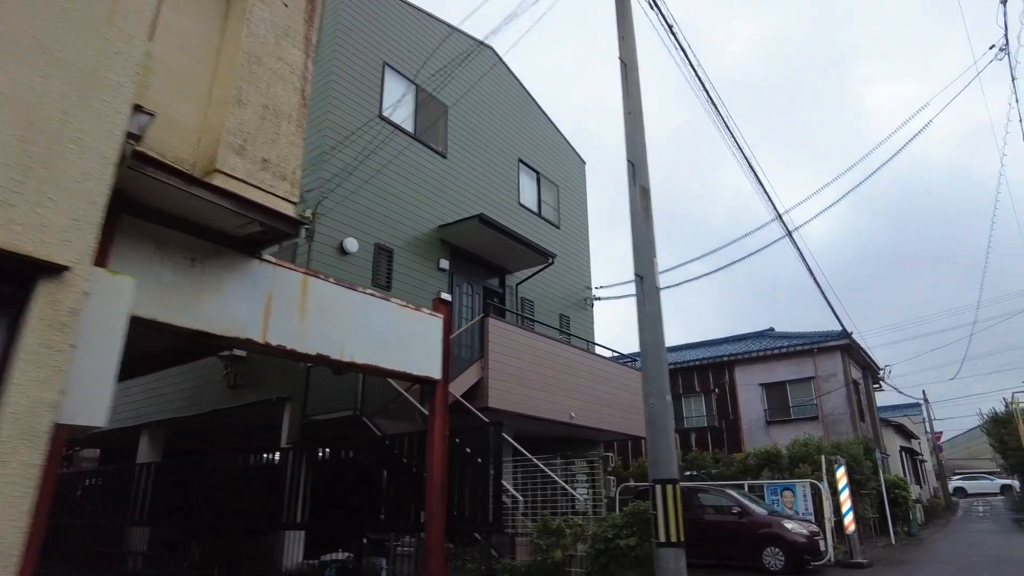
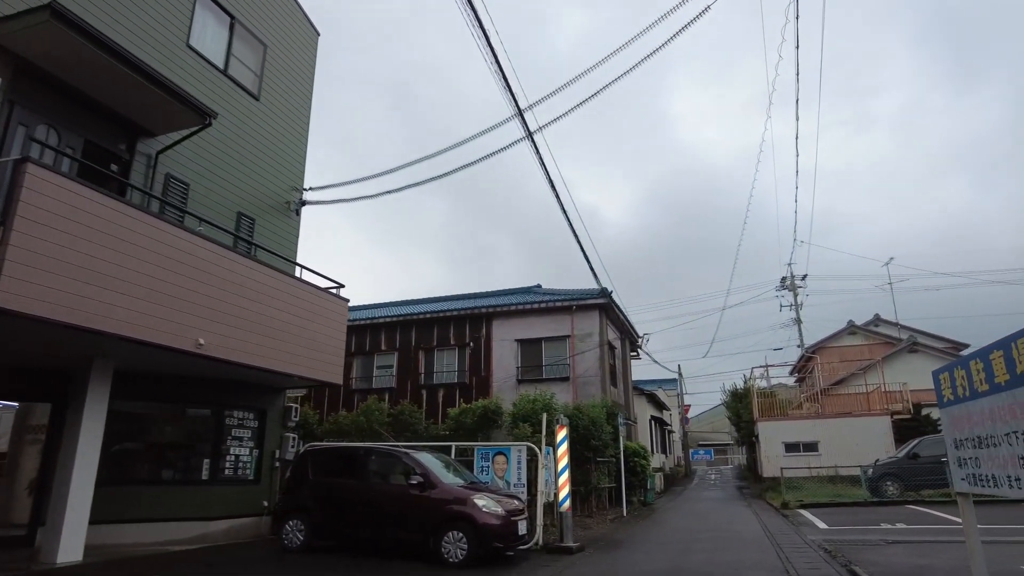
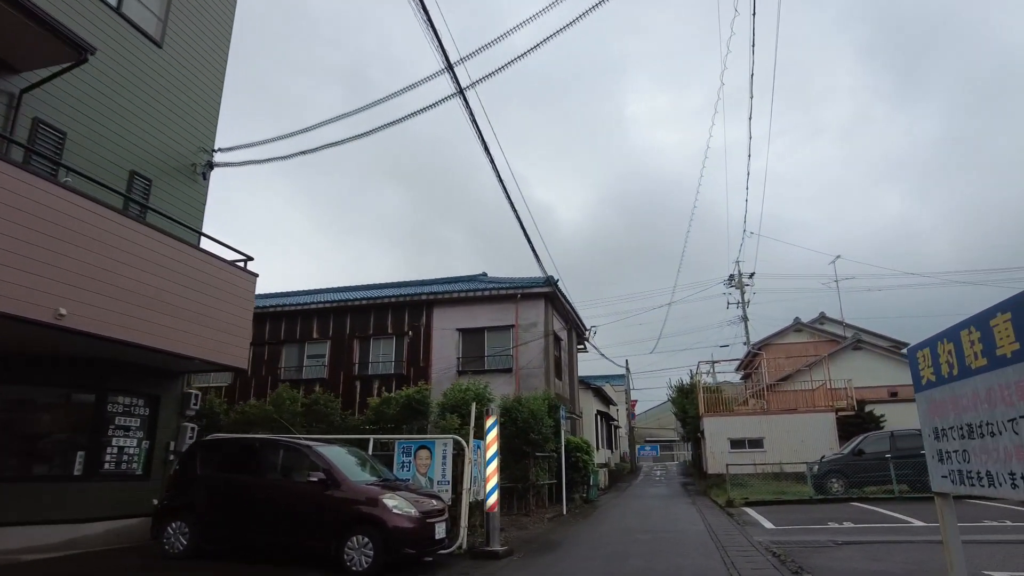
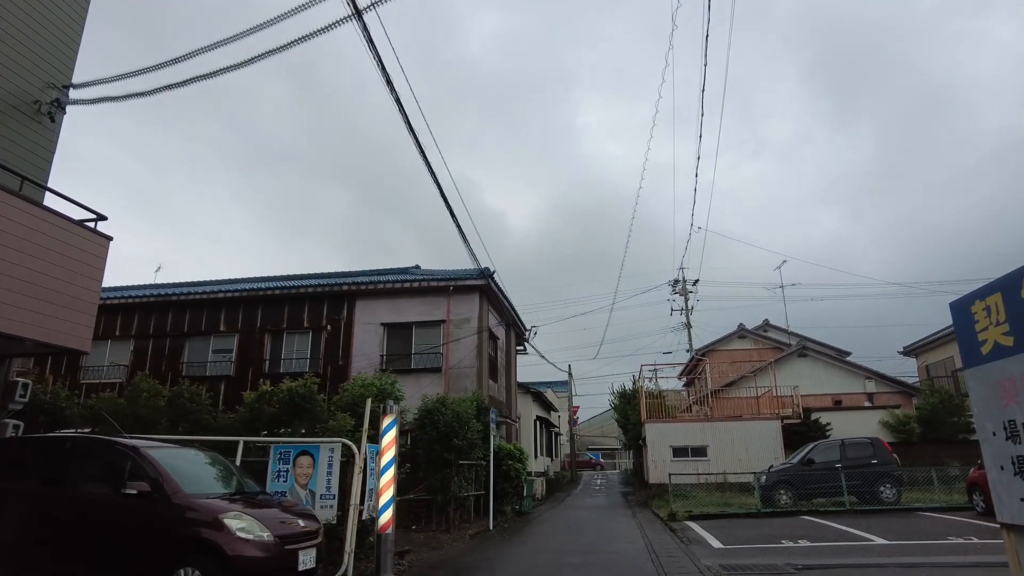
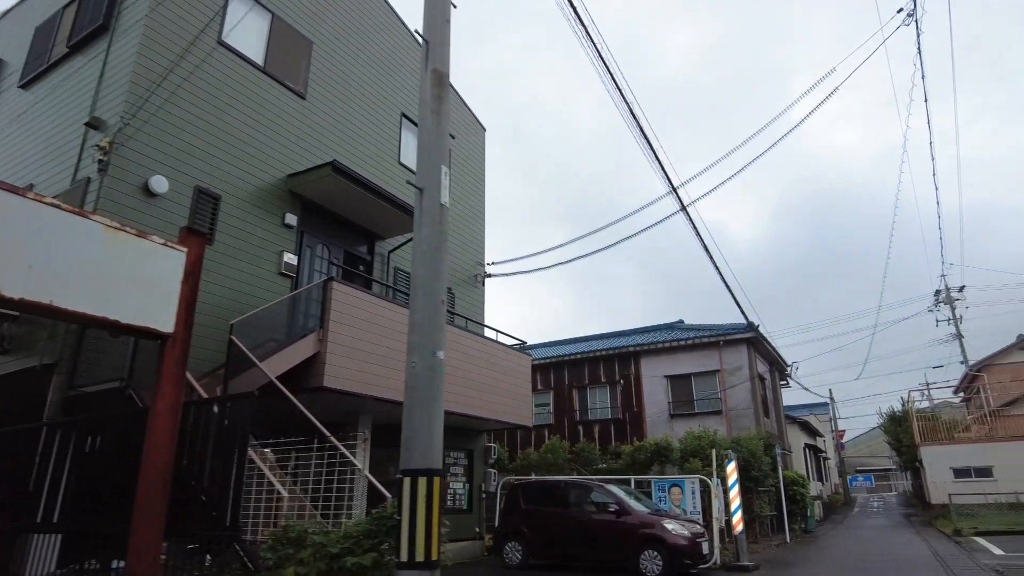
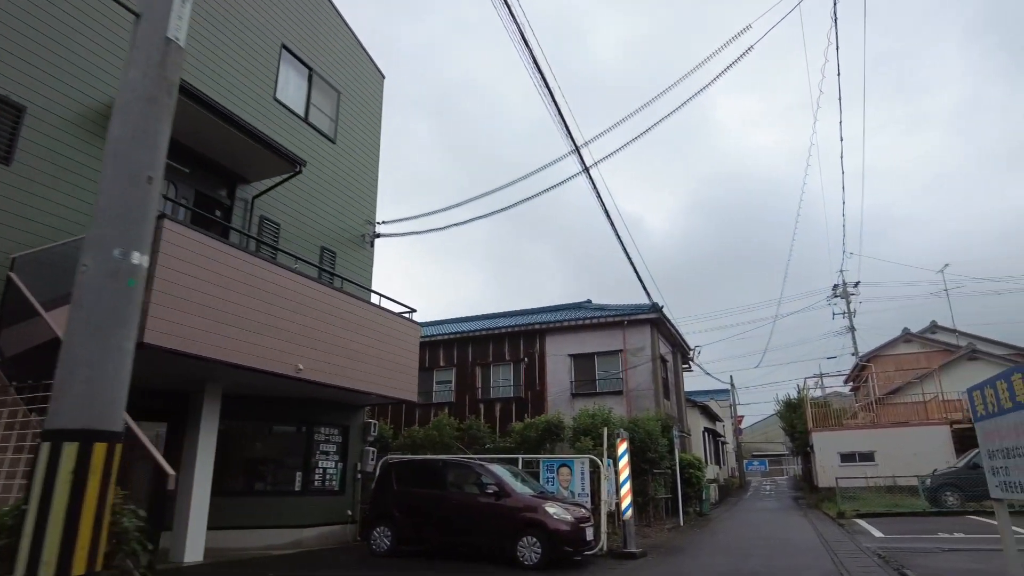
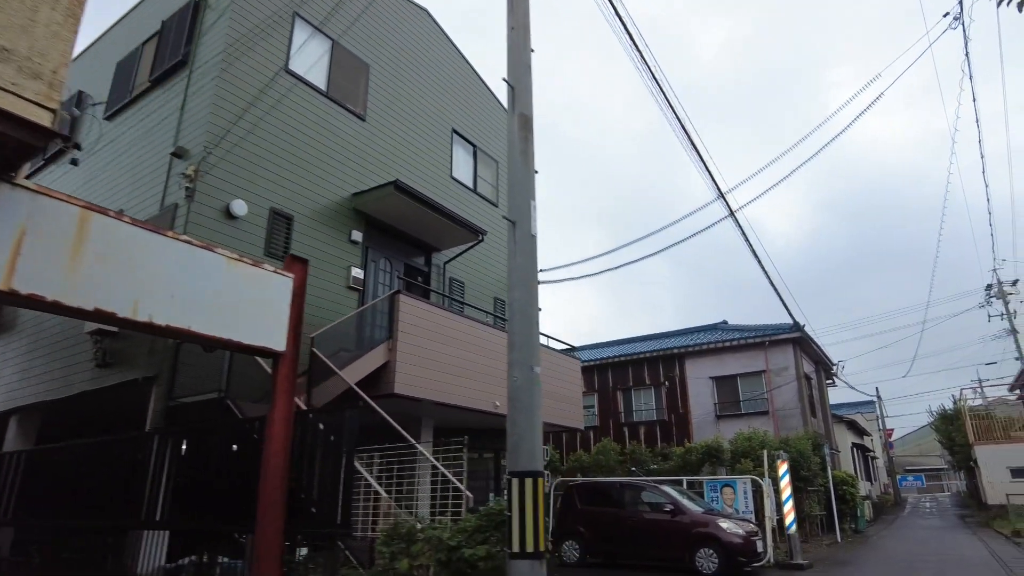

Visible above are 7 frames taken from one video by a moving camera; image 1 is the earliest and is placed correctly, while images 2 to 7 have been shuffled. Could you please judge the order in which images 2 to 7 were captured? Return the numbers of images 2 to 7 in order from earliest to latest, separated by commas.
7, 5, 6, 2, 3, 4
